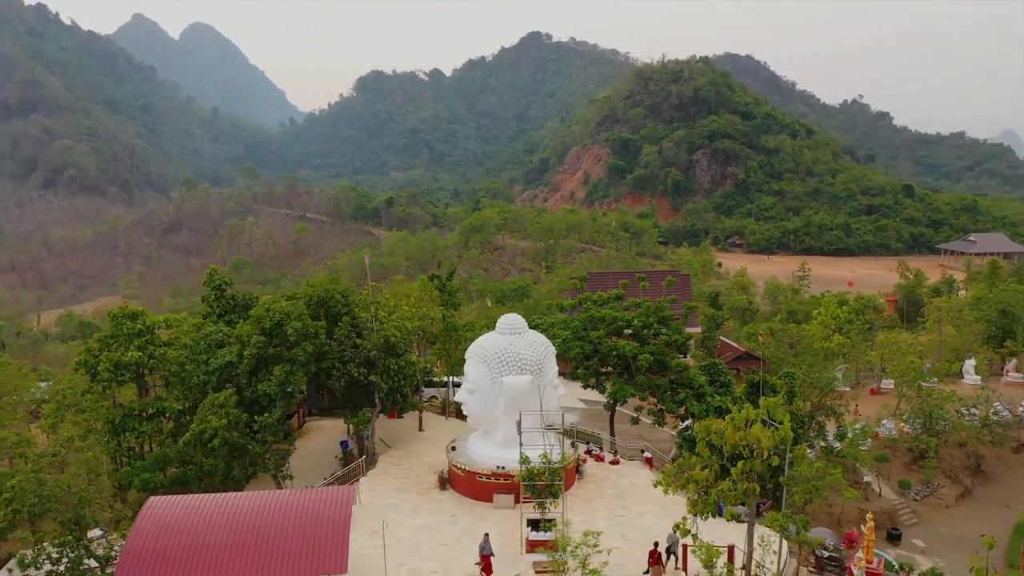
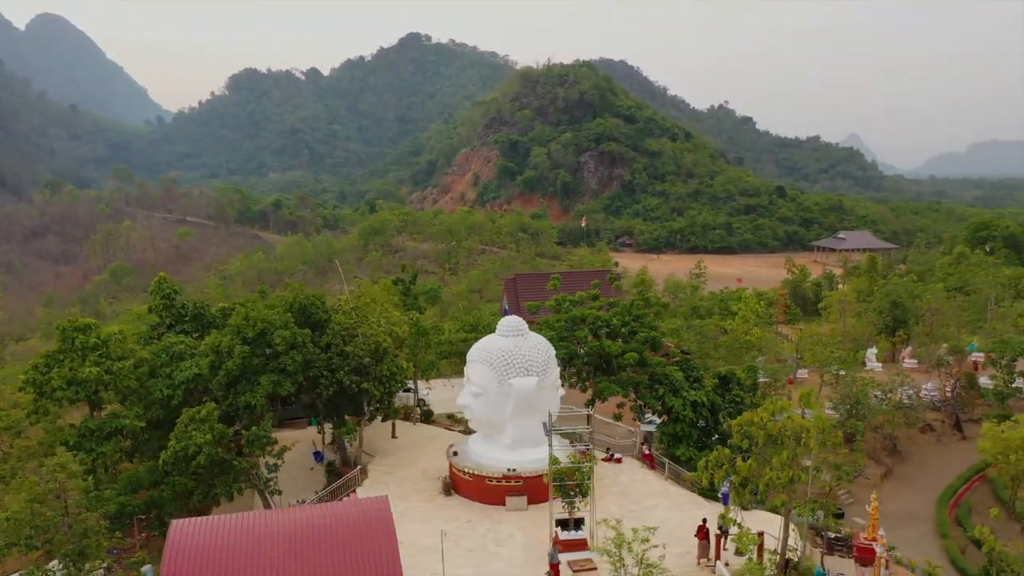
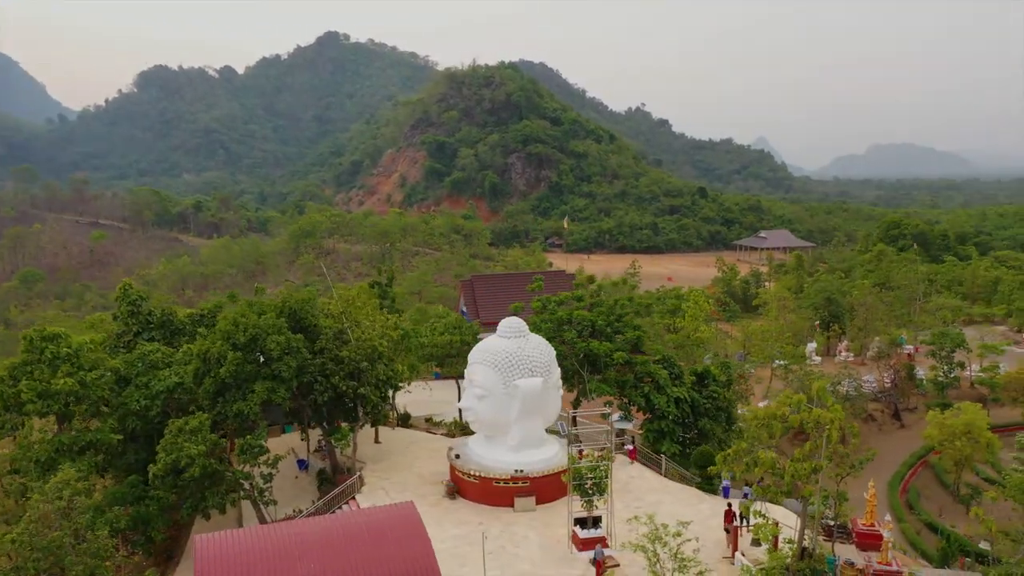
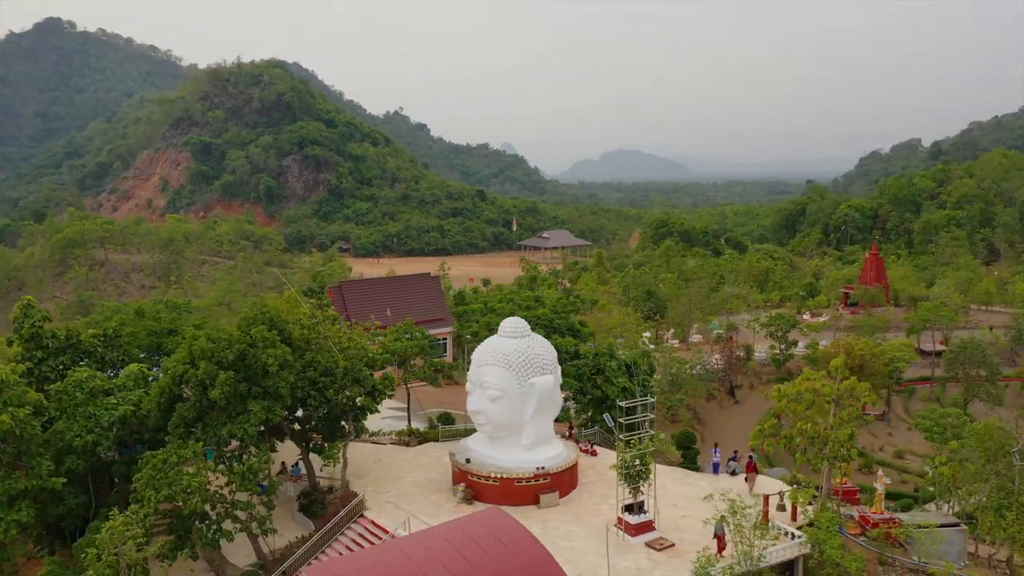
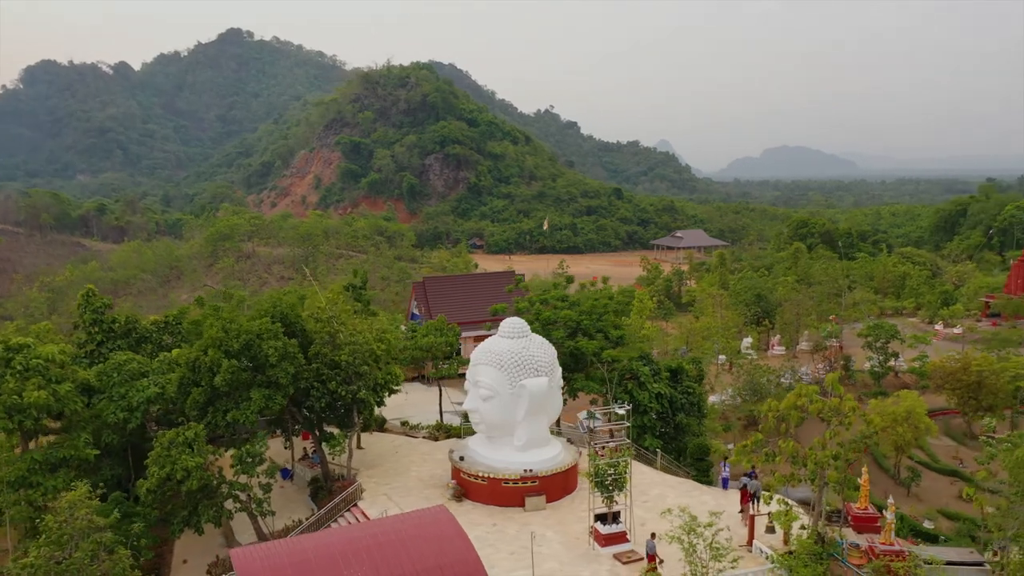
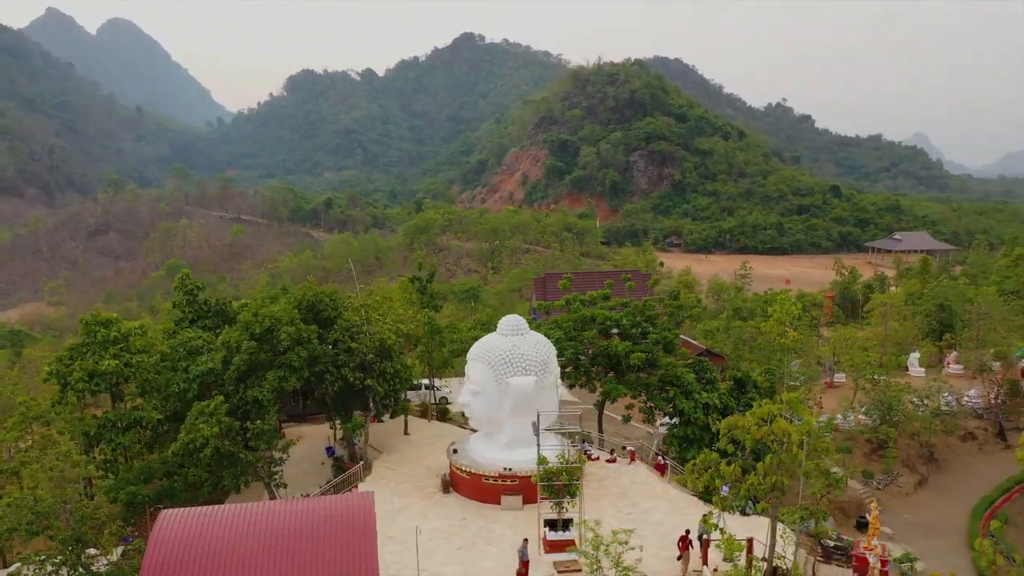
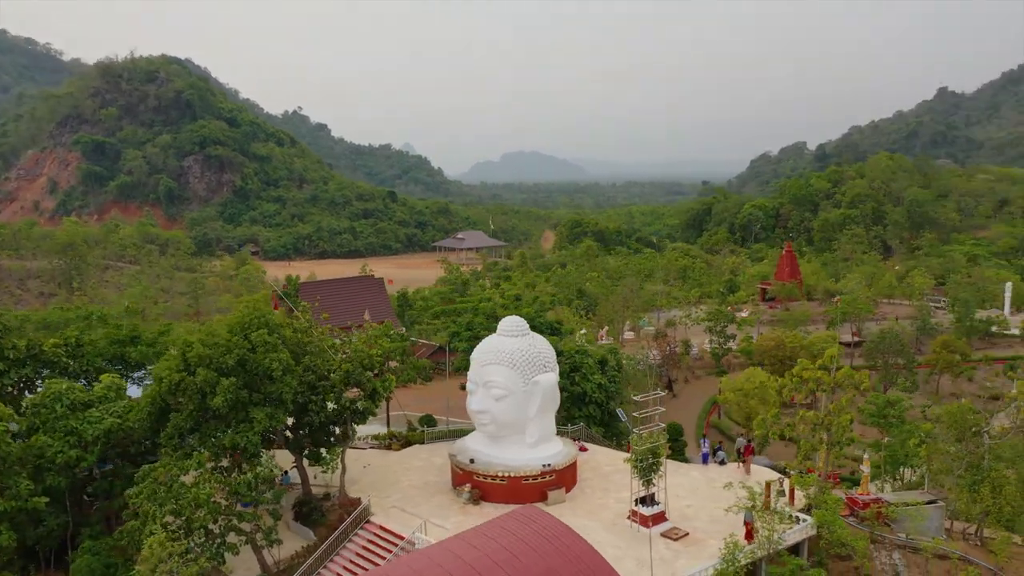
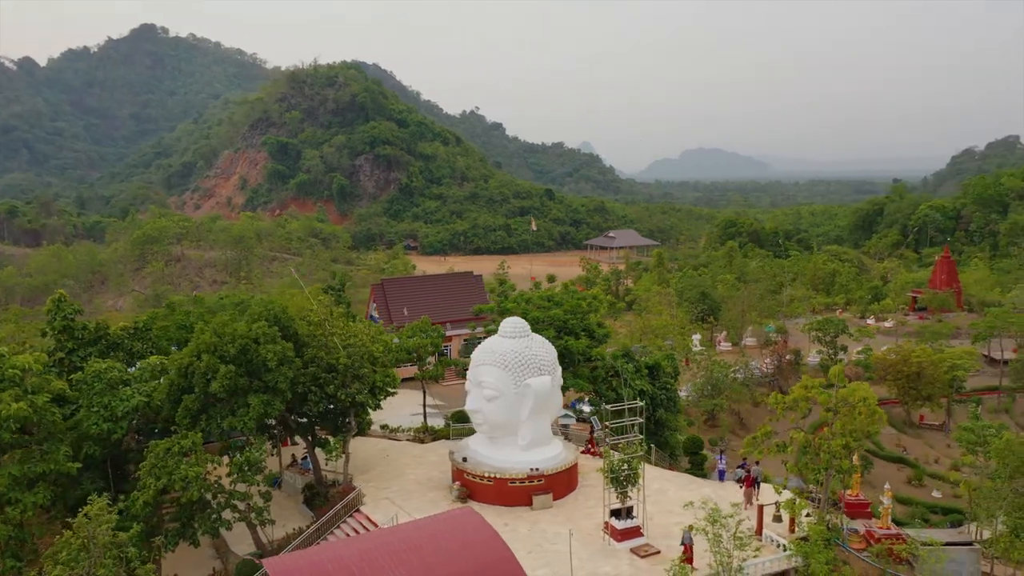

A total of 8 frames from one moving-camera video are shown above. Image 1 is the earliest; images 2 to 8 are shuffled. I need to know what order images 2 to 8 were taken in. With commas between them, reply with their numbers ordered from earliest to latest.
6, 2, 3, 5, 8, 4, 7
